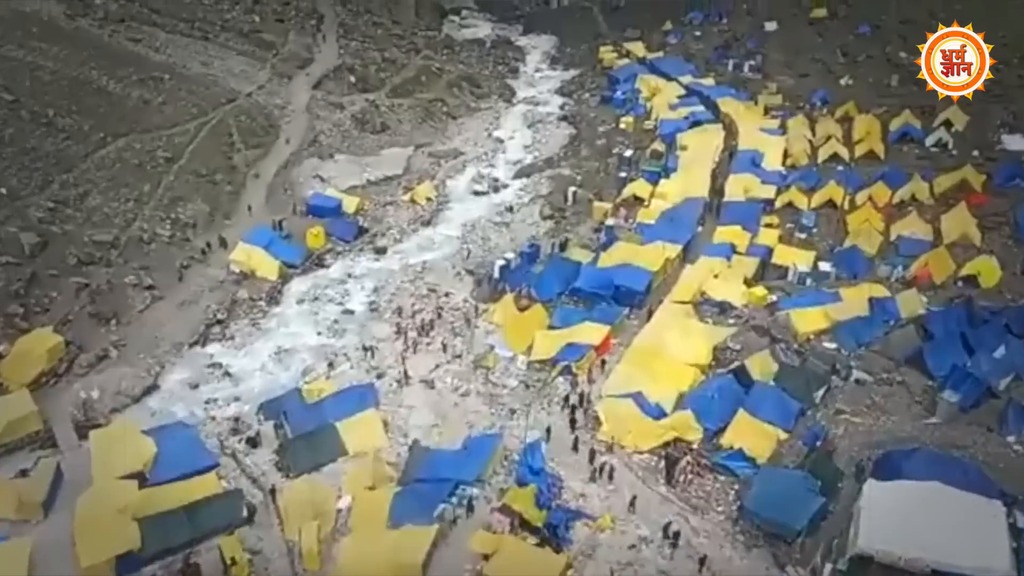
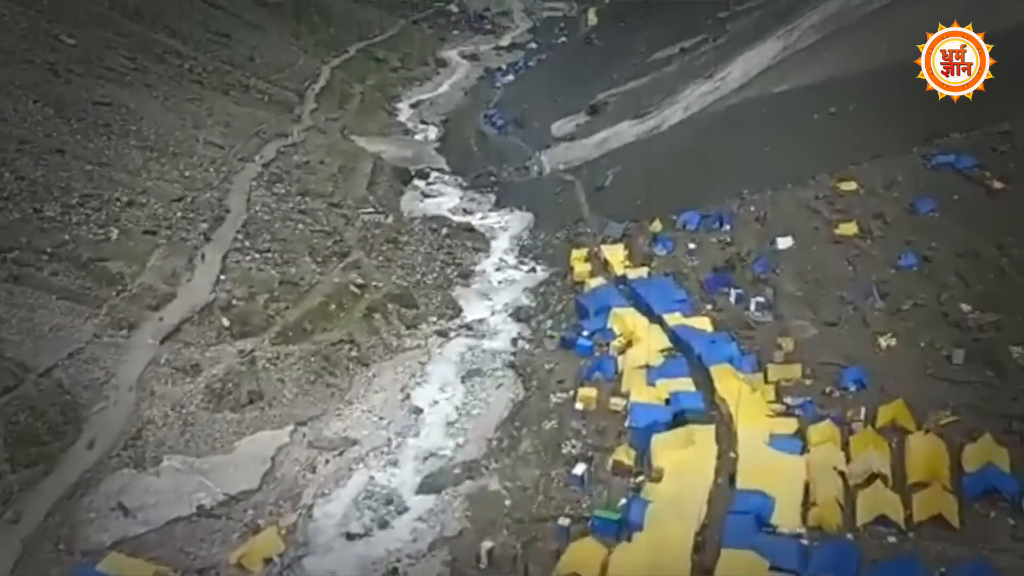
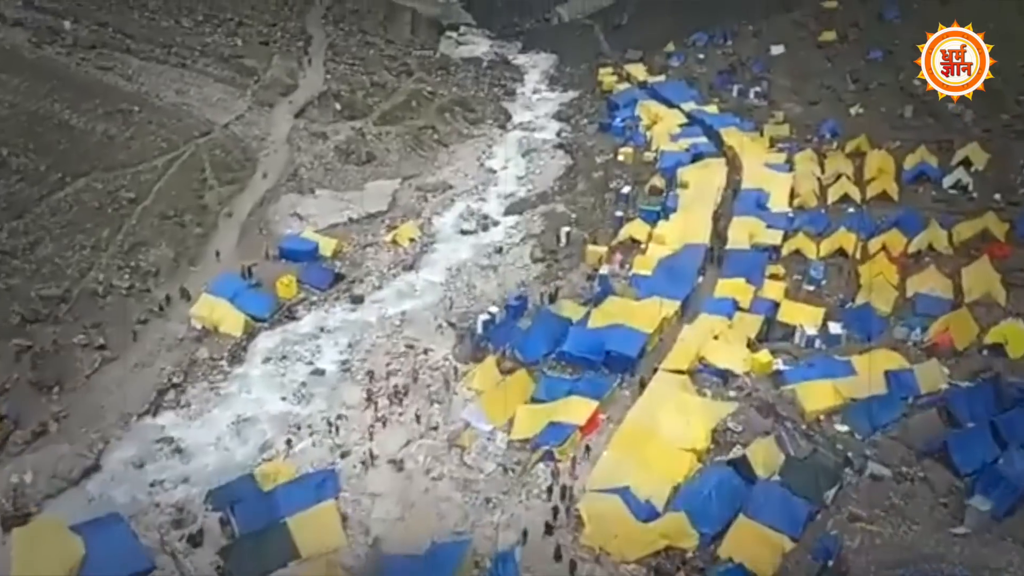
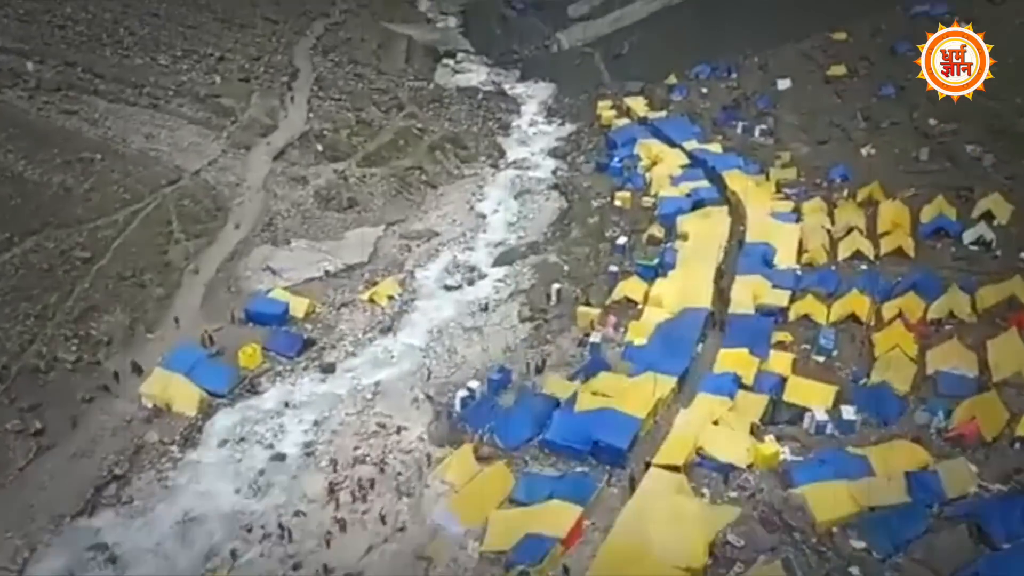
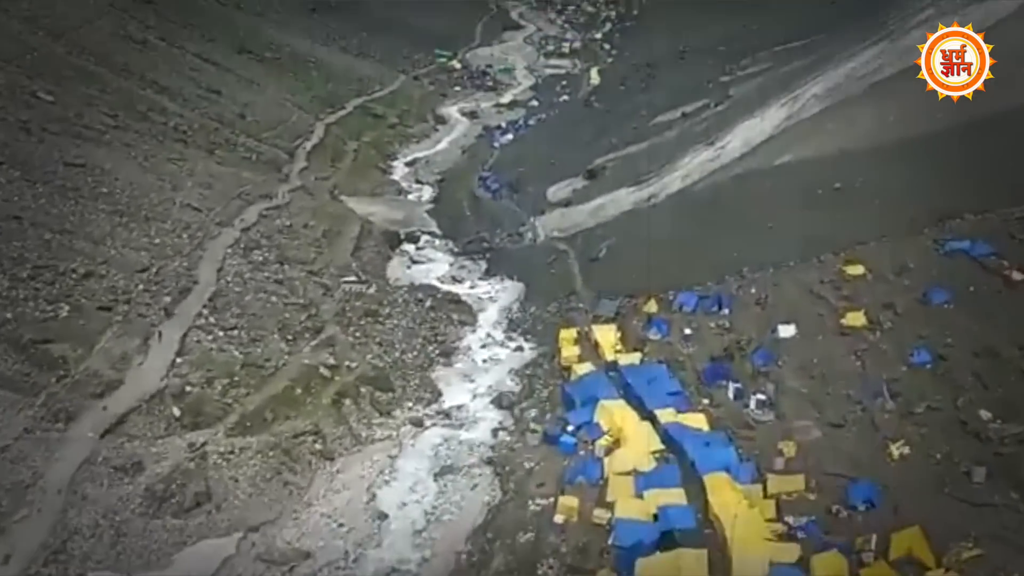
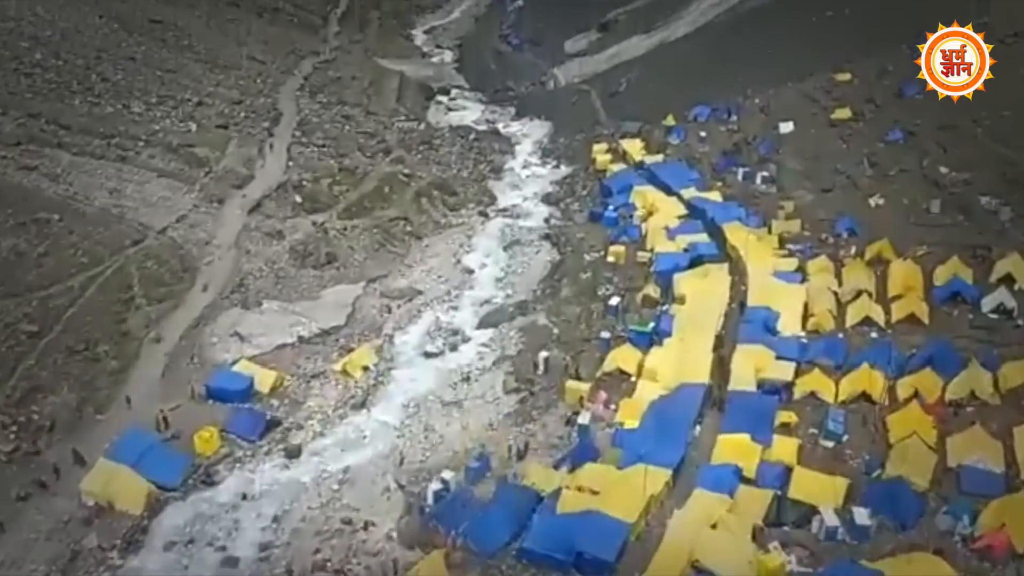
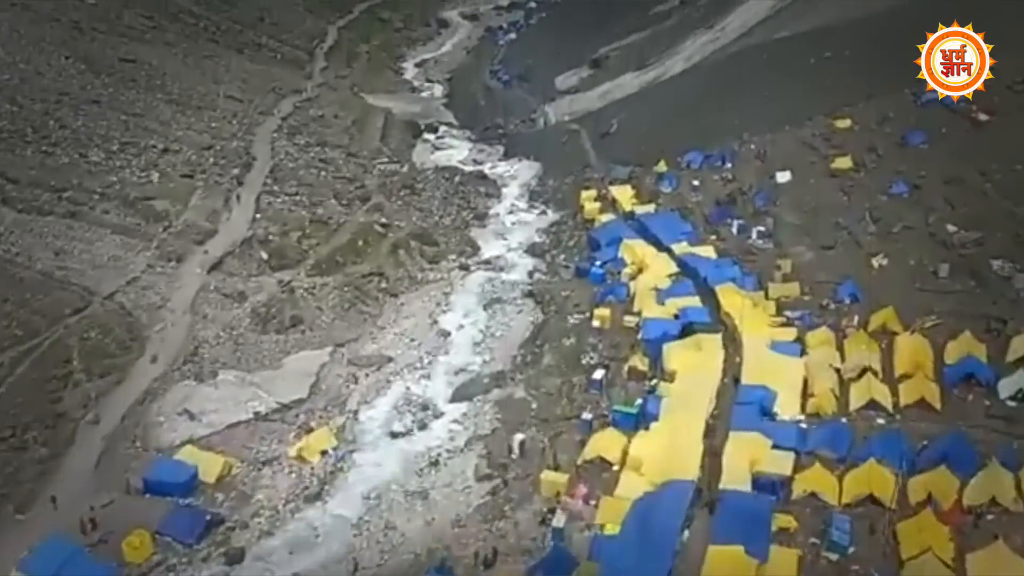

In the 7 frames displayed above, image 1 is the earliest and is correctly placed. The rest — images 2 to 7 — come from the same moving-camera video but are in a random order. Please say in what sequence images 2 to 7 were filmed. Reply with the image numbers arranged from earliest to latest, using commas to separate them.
3, 4, 6, 7, 2, 5
